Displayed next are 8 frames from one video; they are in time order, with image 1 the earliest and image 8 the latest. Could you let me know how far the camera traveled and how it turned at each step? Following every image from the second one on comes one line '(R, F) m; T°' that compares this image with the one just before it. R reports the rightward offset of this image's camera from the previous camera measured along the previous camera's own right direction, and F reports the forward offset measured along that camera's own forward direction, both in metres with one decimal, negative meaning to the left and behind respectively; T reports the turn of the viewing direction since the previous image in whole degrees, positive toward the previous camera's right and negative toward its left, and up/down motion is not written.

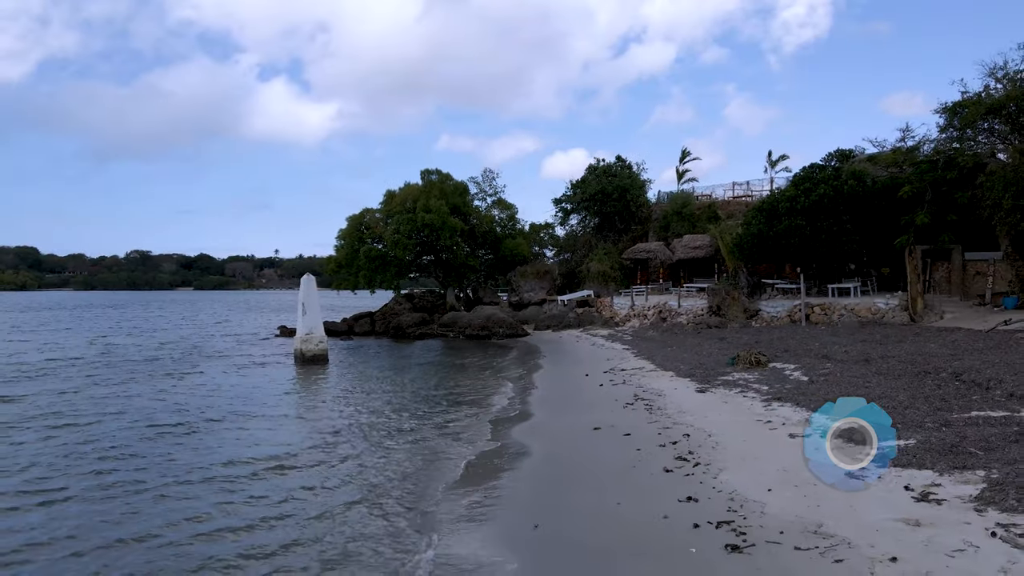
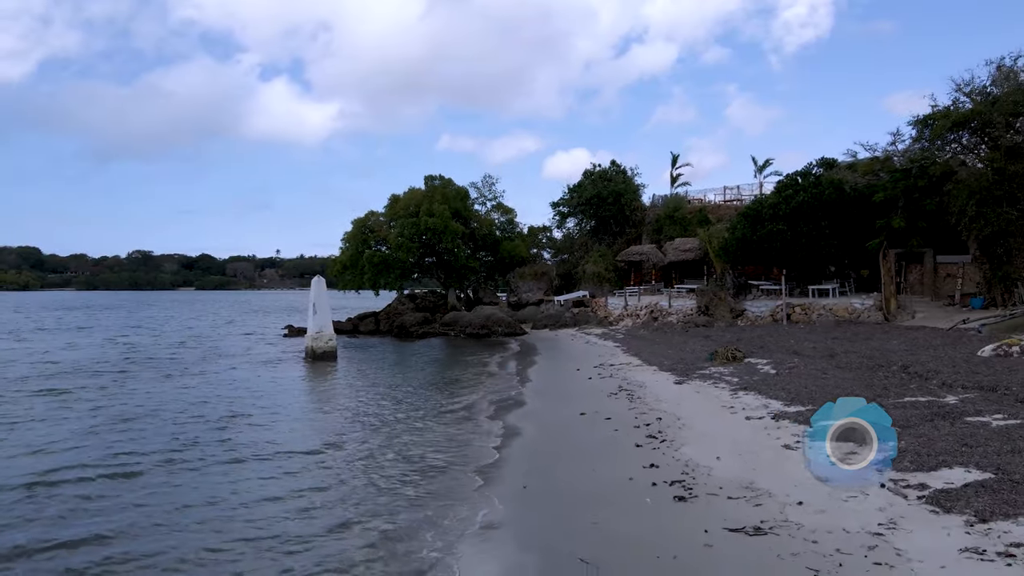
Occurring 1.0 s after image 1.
(+0.1, -1.4) m; 0°
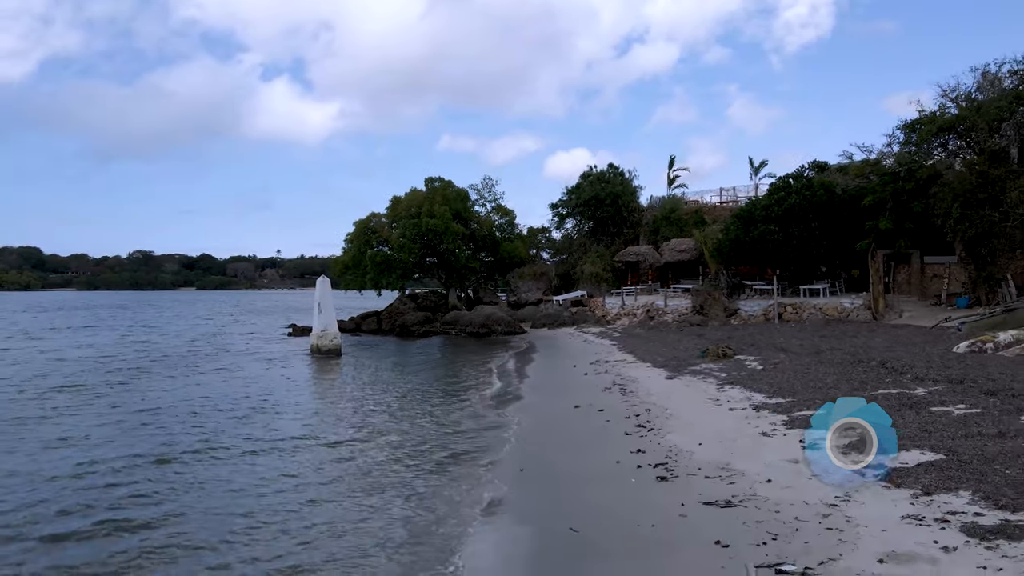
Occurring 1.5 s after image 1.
(0.0, -0.7) m; 0°
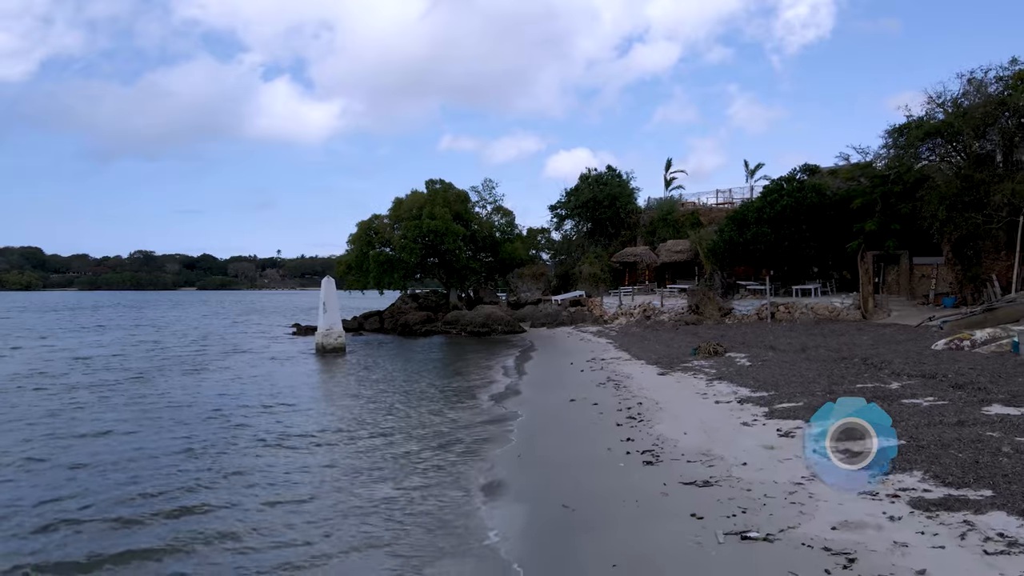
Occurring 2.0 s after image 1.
(0.0, -0.7) m; 0°
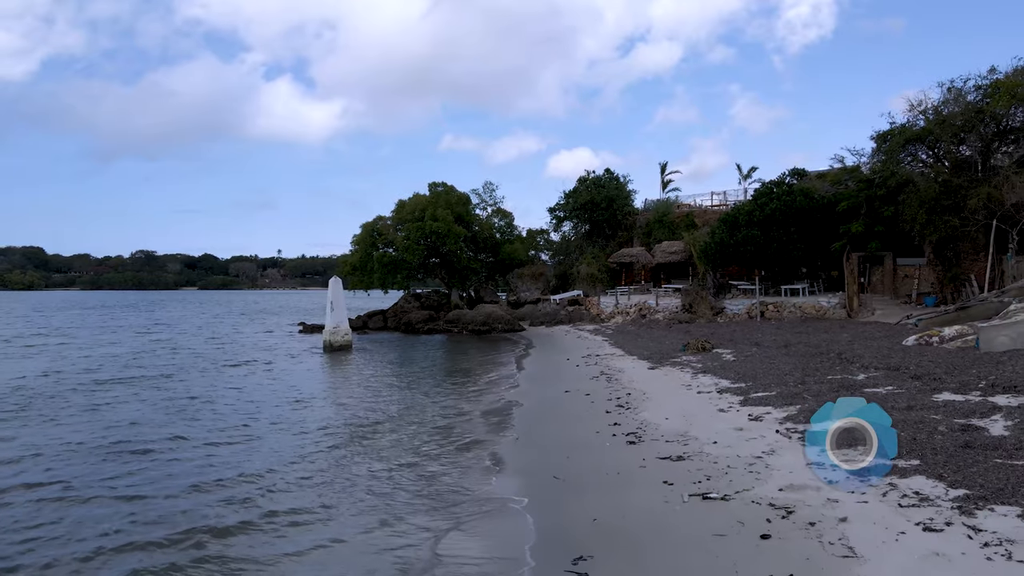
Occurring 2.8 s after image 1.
(0.0, -1.1) m; 0°
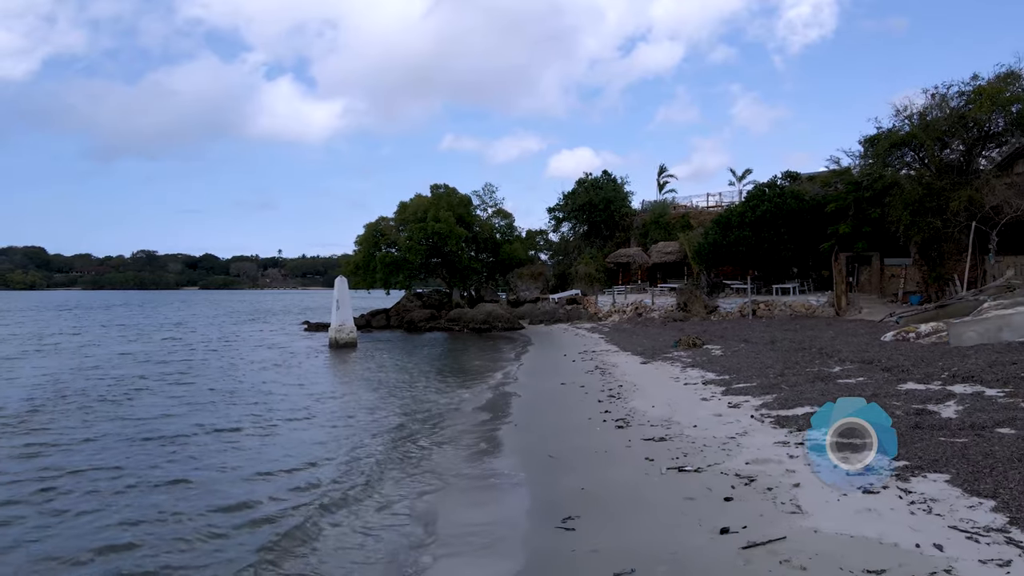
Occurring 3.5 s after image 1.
(0.0, -0.9) m; 0°
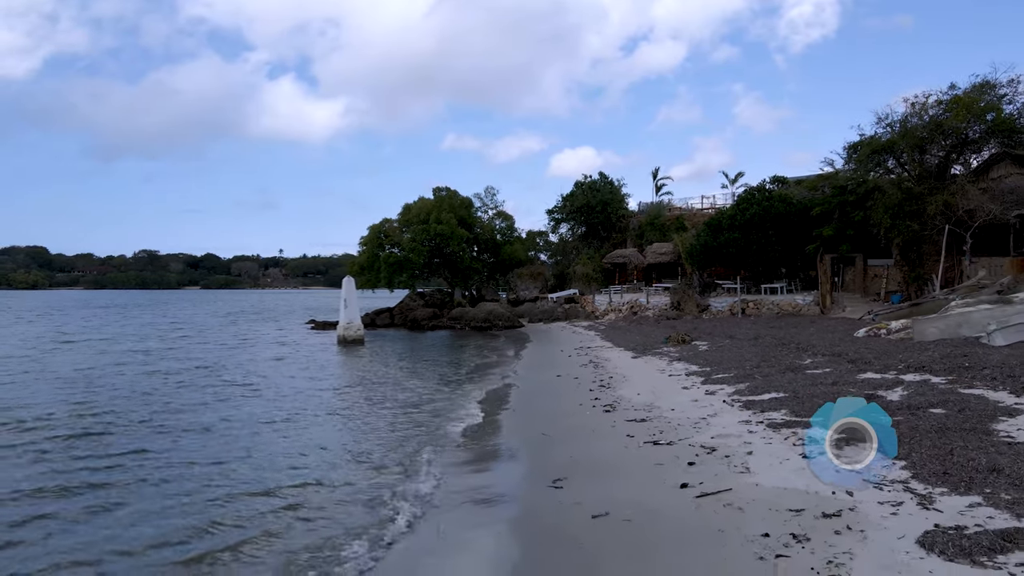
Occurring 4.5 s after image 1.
(0.0, -1.3) m; 0°
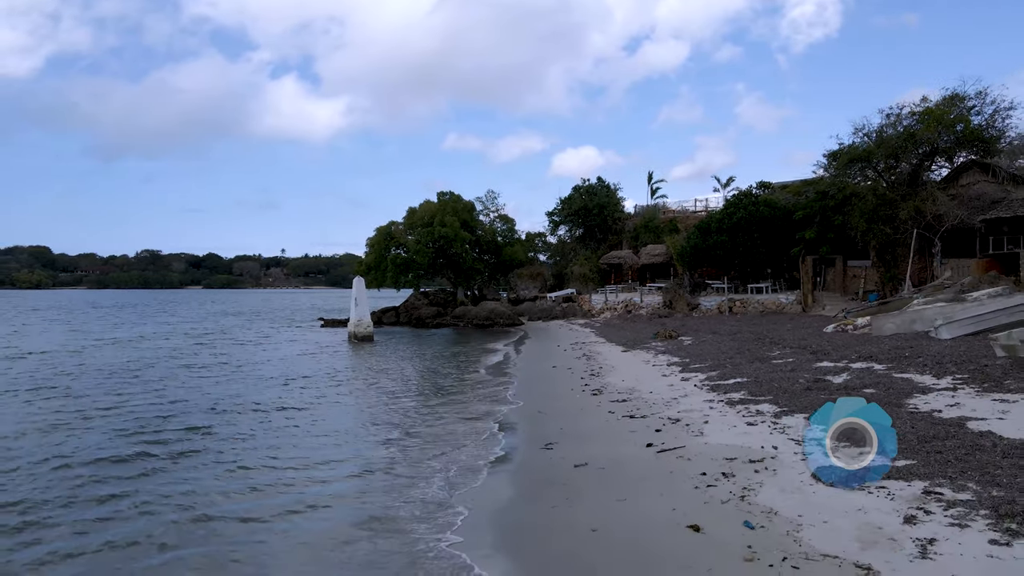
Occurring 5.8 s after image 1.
(0.0, -1.8) m; 0°
